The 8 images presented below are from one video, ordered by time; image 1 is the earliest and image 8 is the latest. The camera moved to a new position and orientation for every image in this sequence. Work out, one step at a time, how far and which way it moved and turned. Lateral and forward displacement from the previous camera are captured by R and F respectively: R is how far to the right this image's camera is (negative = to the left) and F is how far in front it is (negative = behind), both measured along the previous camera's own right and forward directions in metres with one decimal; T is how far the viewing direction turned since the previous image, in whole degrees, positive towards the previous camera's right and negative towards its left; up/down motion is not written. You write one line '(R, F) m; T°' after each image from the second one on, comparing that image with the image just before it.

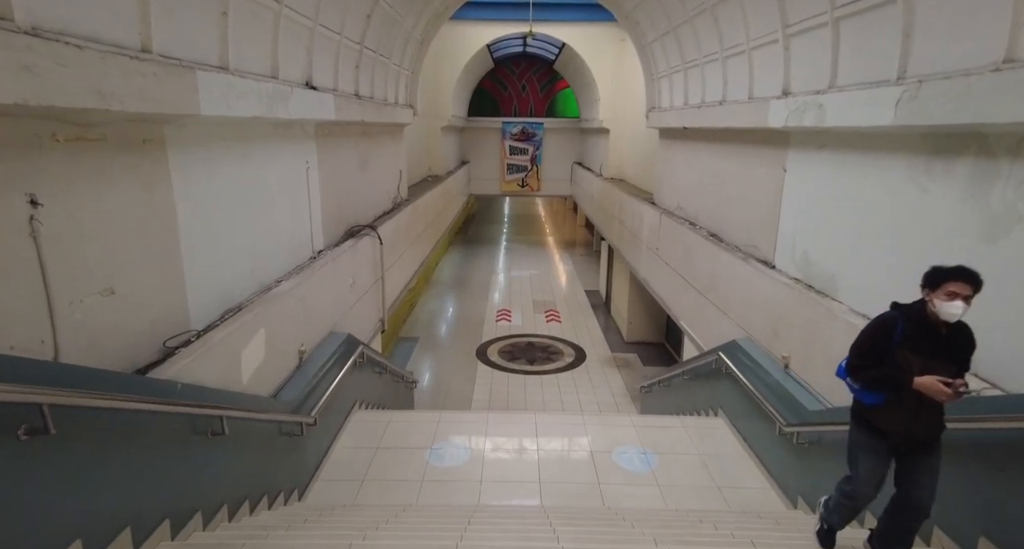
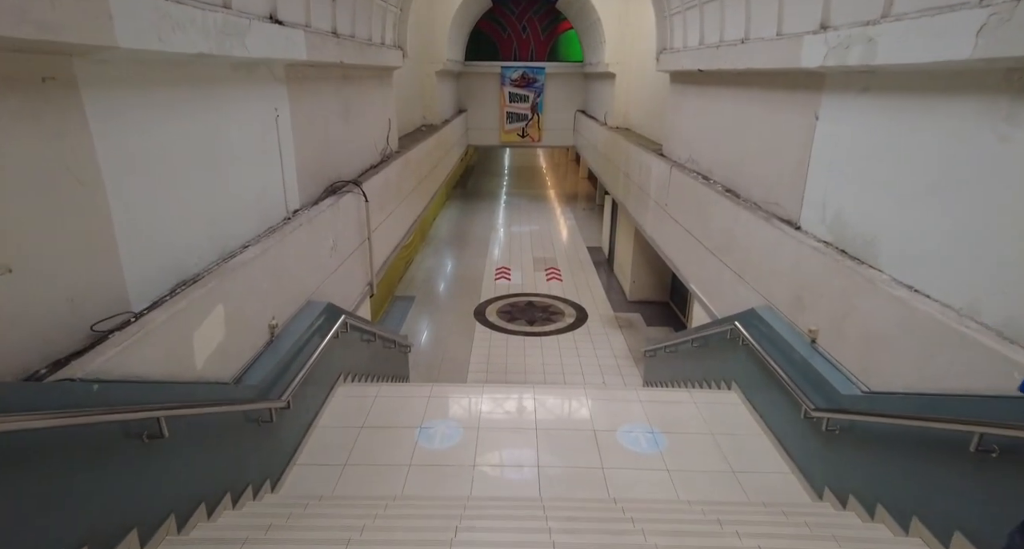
(0.0, +0.4) m; 0°
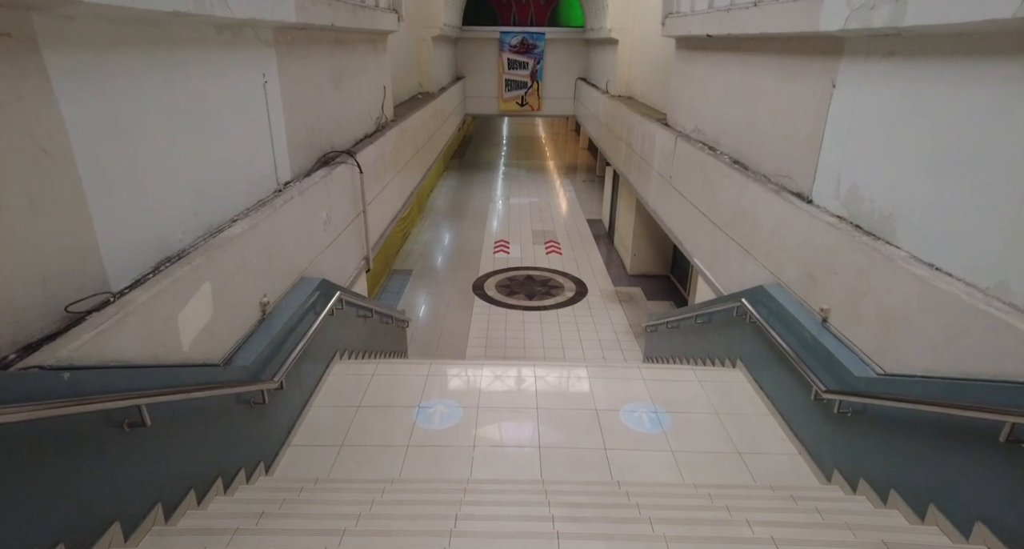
(0.0, +0.1) m; 0°
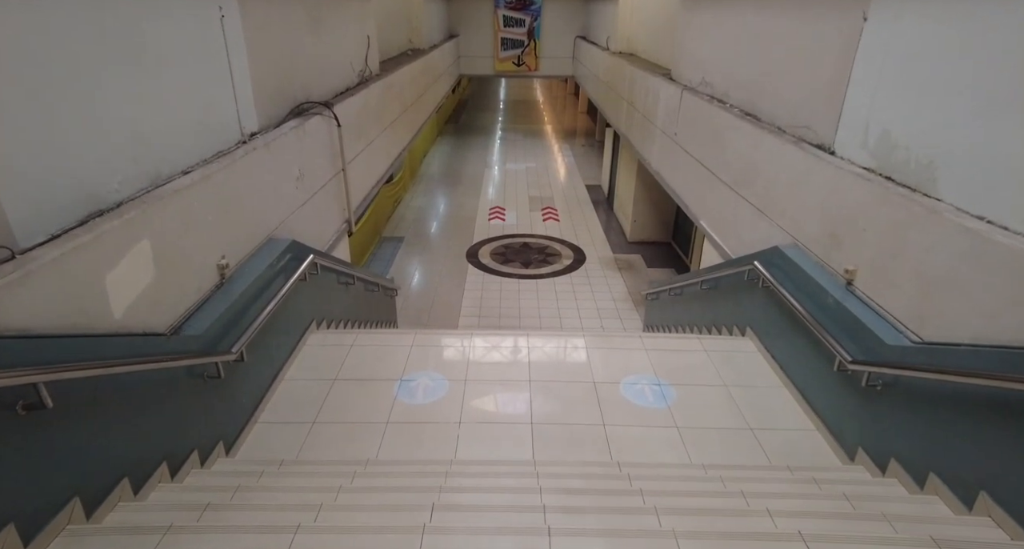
(0.0, +0.3) m; 0°
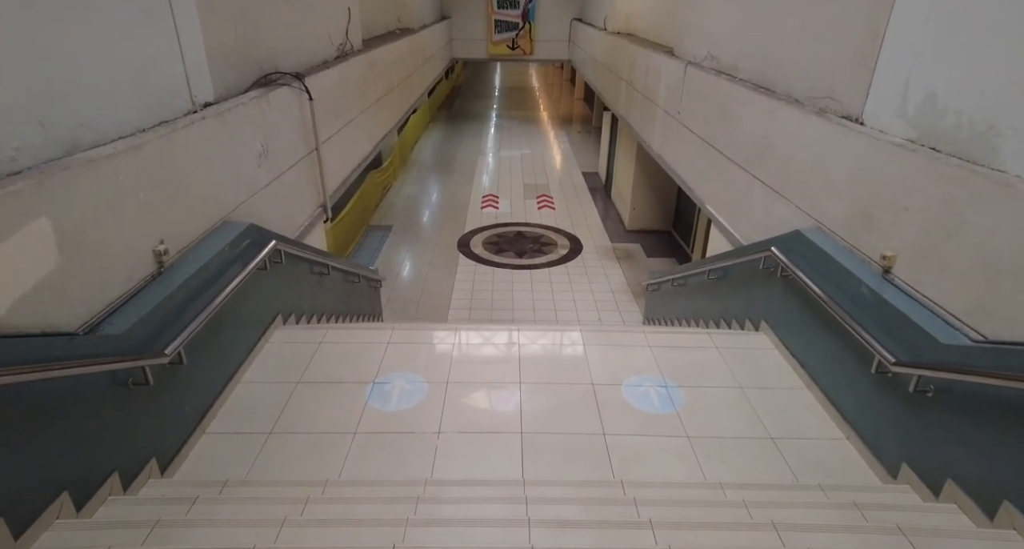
(0.0, +0.4) m; 0°
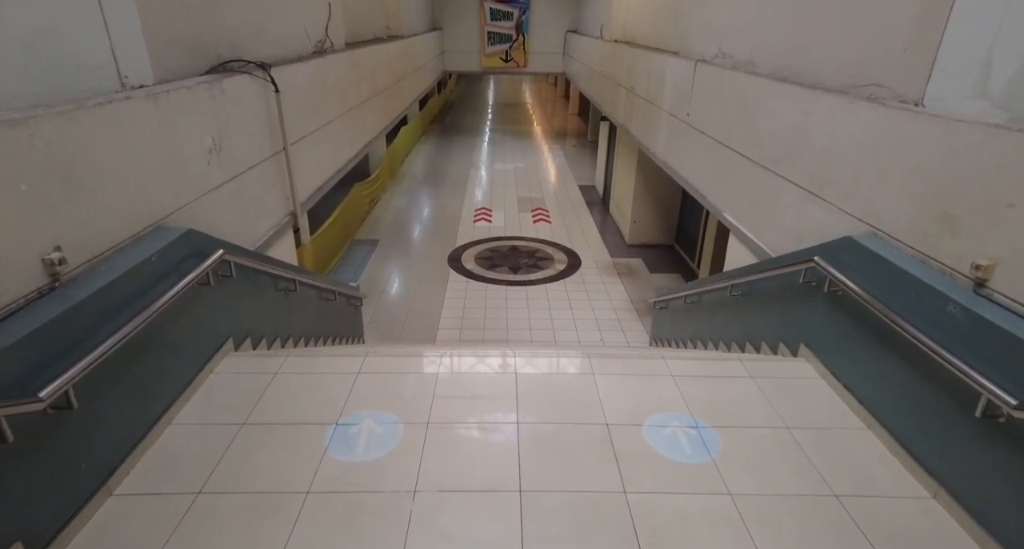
(0.0, +0.5) m; +1°
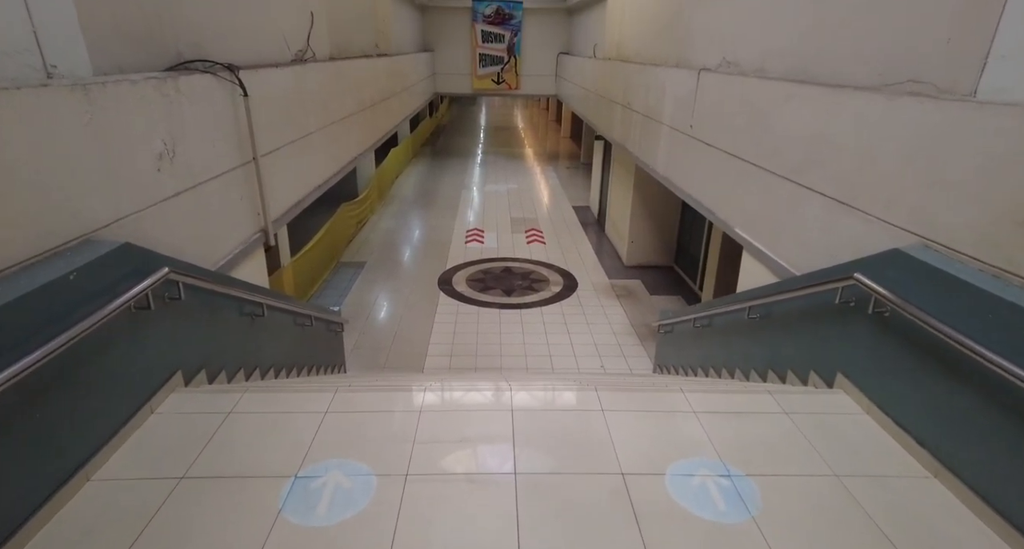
(0.0, +0.4) m; +1°
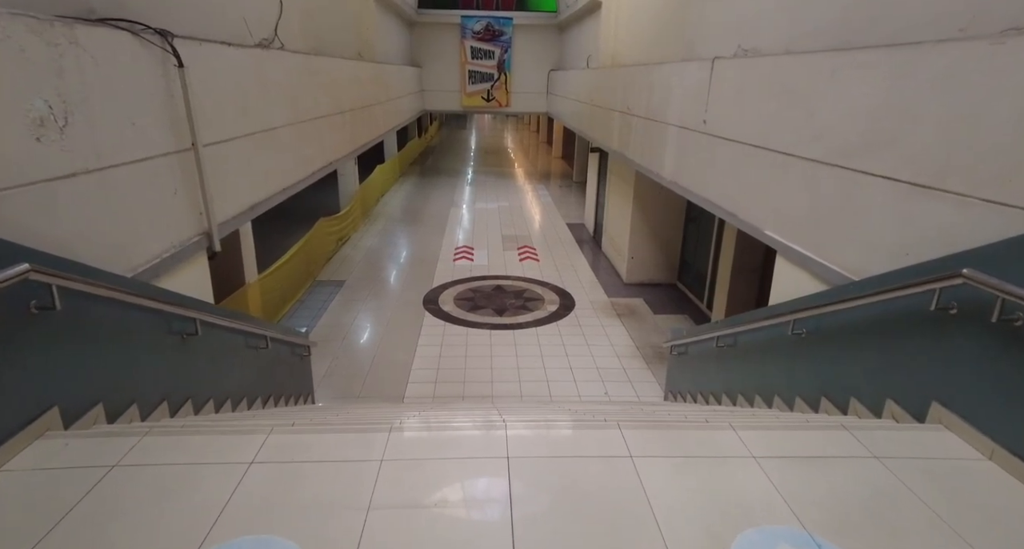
(0.0, +0.6) m; +1°
